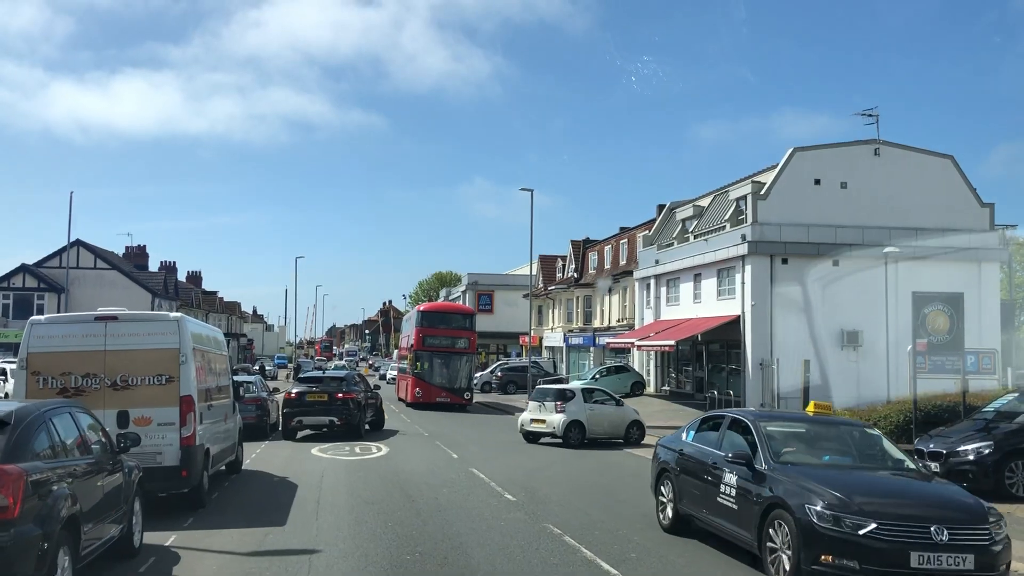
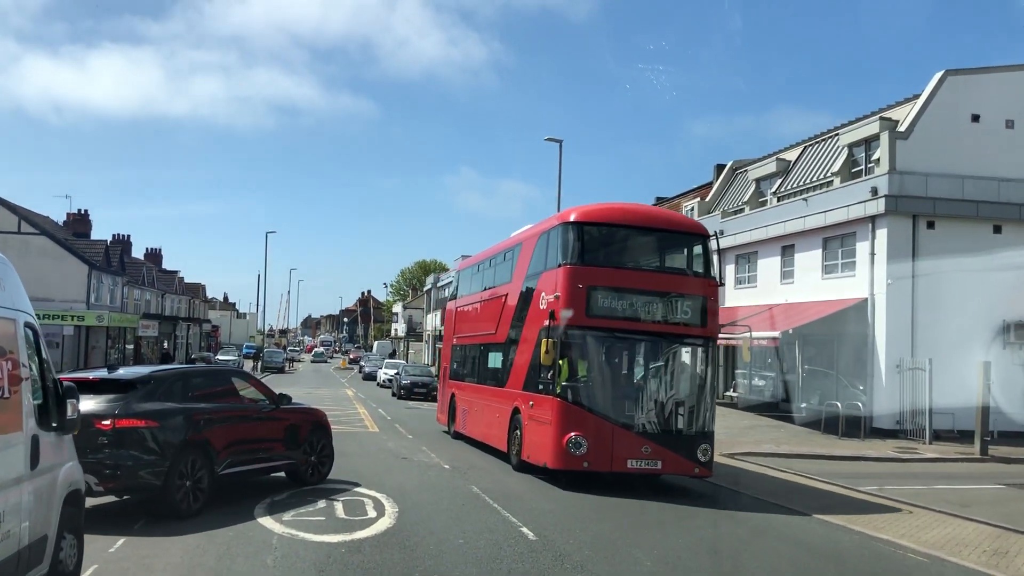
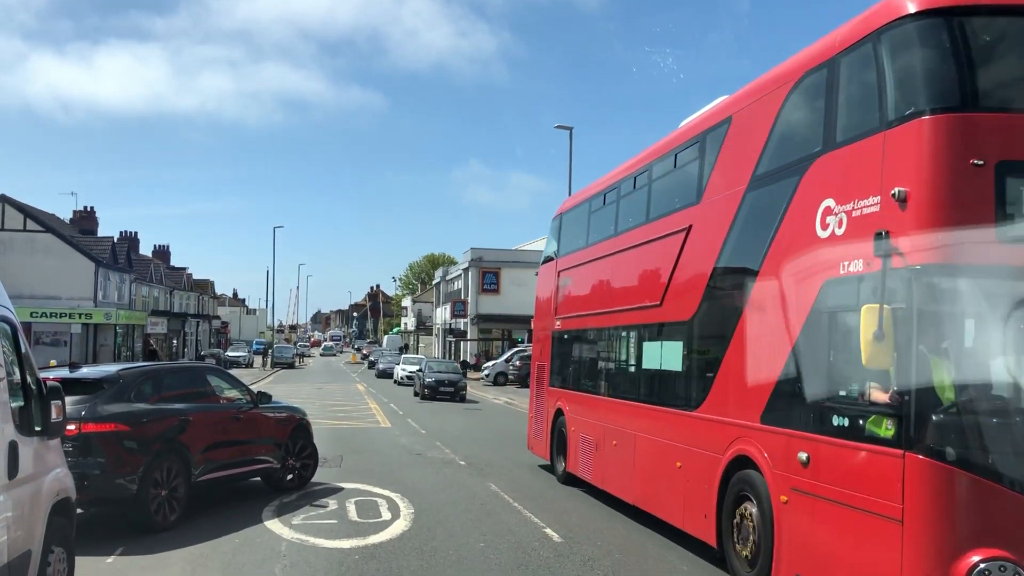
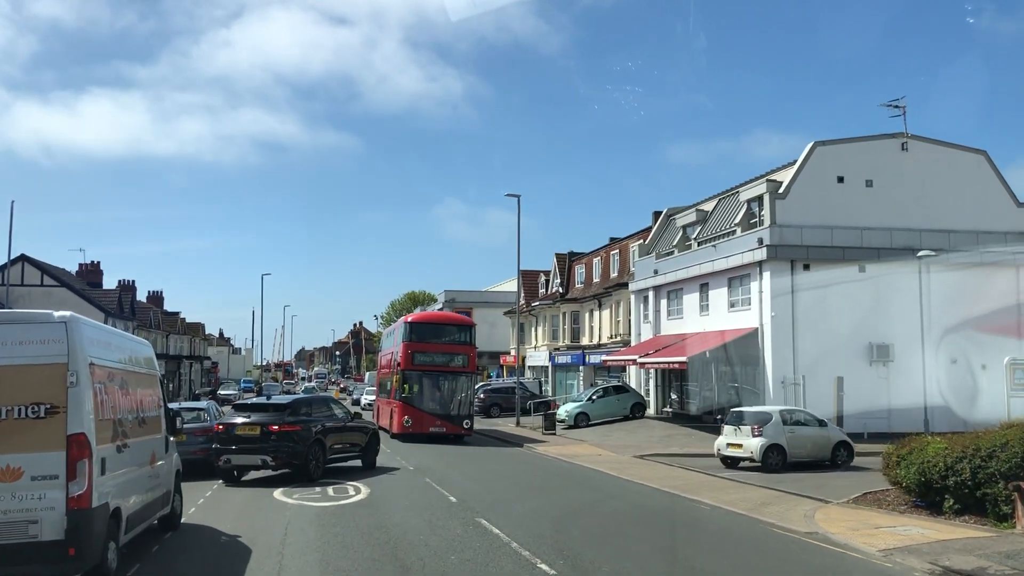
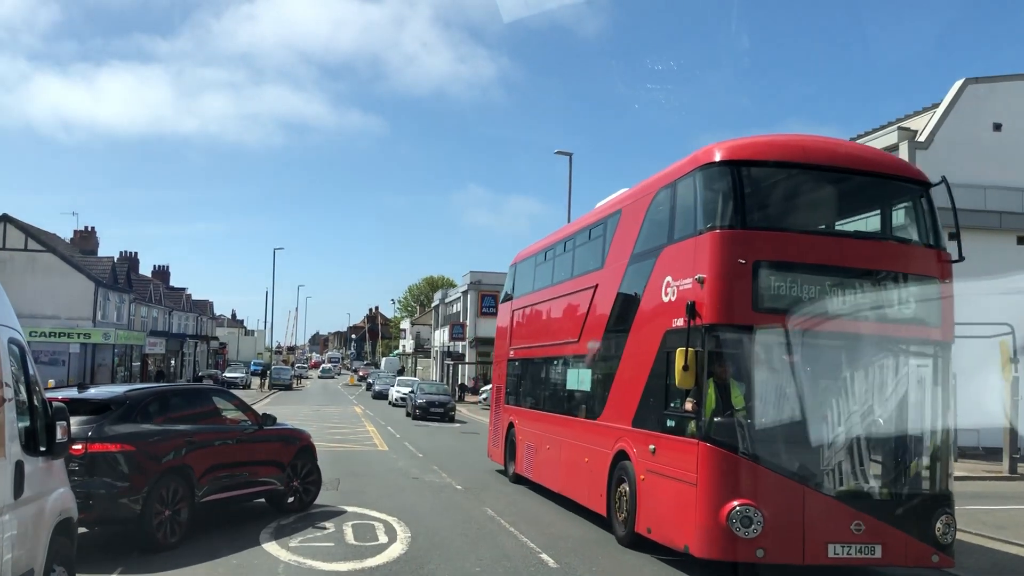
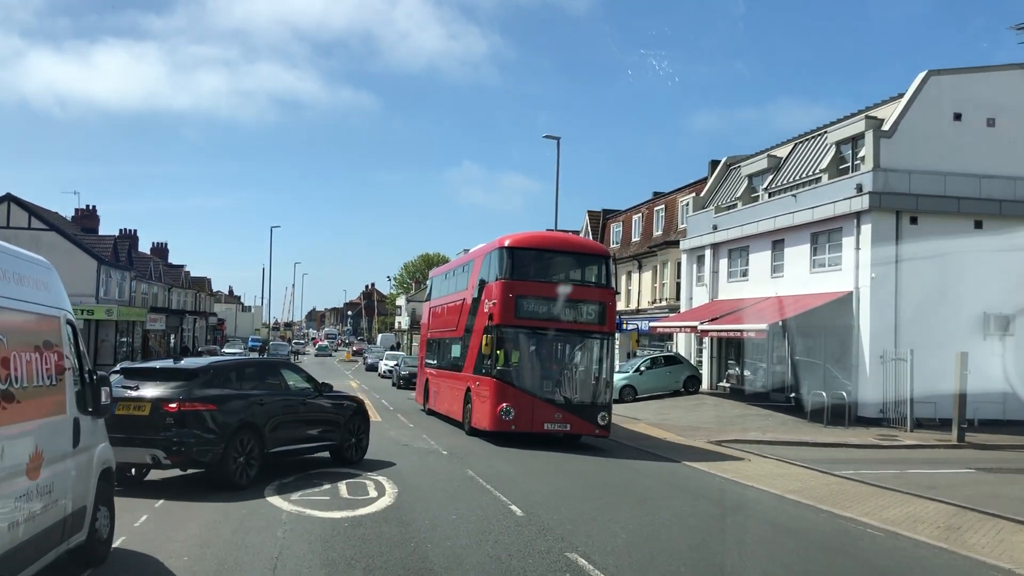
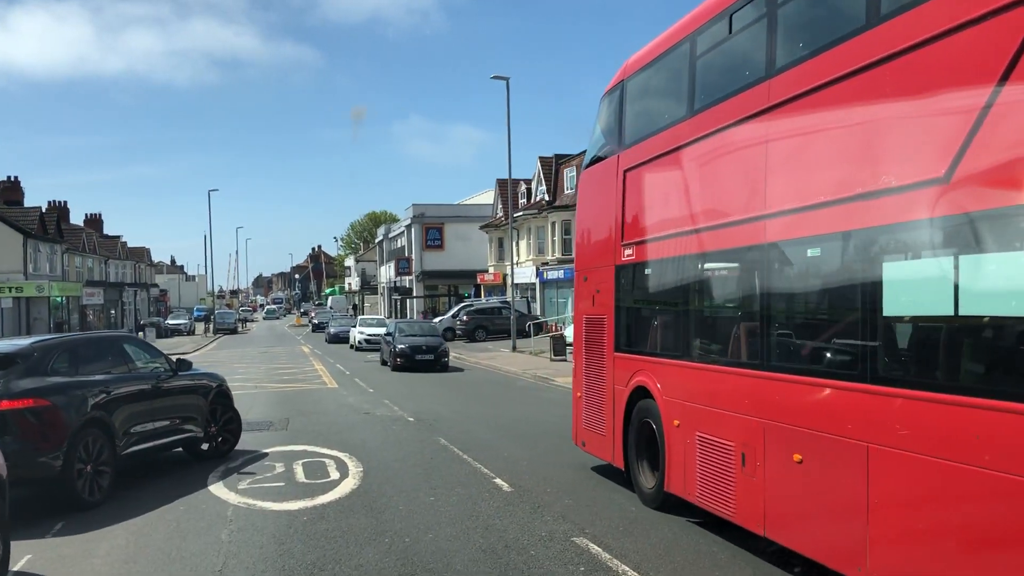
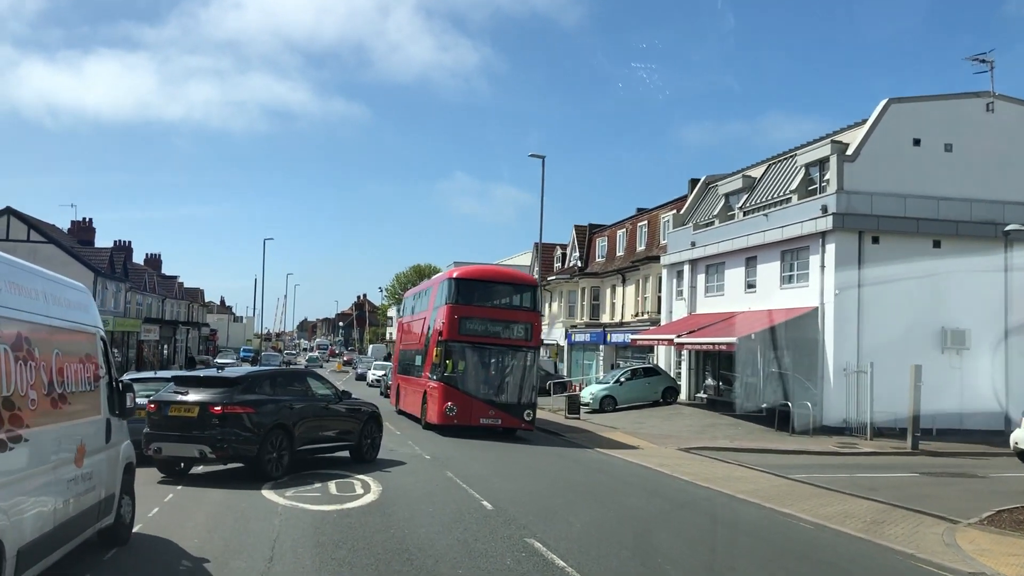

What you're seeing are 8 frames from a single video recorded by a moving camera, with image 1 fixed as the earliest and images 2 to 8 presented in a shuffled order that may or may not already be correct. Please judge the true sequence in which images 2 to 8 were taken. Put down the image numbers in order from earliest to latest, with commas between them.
4, 8, 6, 2, 5, 3, 7
